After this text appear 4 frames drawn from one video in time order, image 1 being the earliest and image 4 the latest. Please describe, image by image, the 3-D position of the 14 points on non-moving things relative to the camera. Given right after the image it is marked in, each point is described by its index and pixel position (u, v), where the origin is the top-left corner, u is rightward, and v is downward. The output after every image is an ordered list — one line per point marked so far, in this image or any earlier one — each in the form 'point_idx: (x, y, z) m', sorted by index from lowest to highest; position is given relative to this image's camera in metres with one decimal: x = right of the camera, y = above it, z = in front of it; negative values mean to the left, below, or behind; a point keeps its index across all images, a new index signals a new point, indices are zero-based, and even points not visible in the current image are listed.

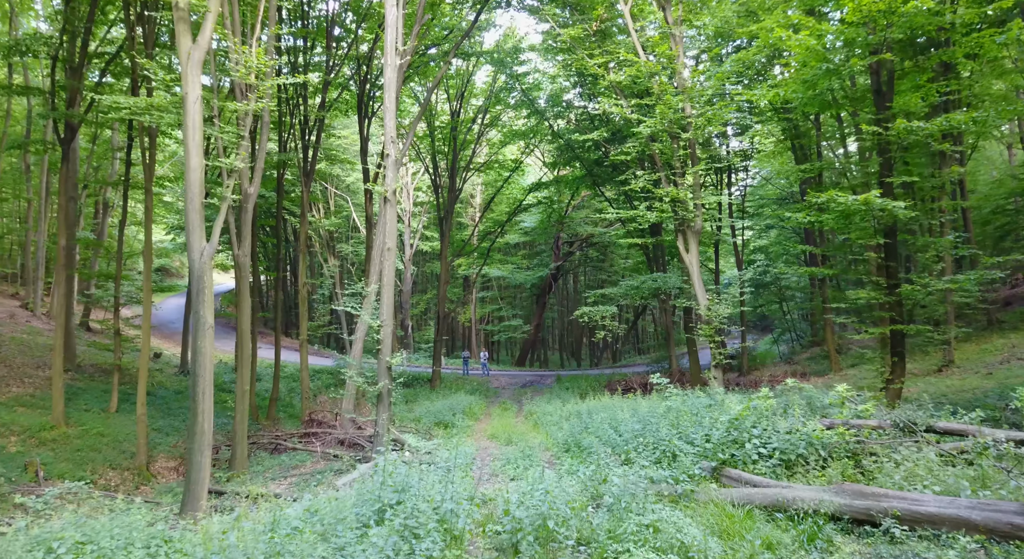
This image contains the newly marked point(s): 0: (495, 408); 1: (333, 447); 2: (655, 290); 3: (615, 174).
0: (-0.5, -3.7, +15.3) m
1: (-3.0, -2.8, +9.0) m
2: (+3.8, -0.3, +14.5) m
3: (+3.6, +3.7, +18.7) m
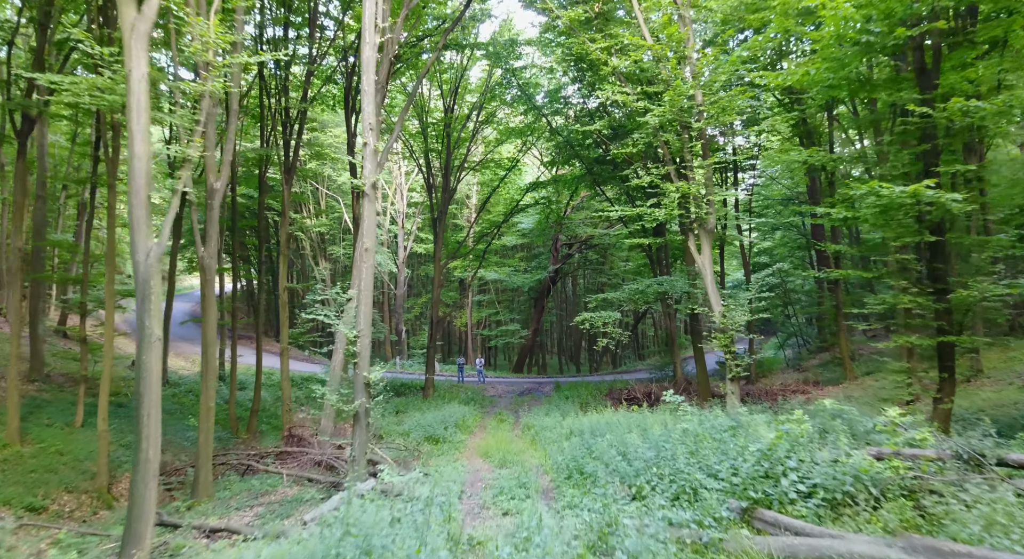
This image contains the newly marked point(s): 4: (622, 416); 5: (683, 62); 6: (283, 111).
0: (-0.6, -3.7, +14.5) m
1: (-3.0, -2.8, +8.2) m
2: (+3.7, -0.4, +13.7) m
3: (+3.4, +3.6, +17.9) m
4: (+1.9, -2.4, +9.2) m
5: (+3.2, +4.0, +10.0) m
6: (-5.5, +4.1, +13.1) m
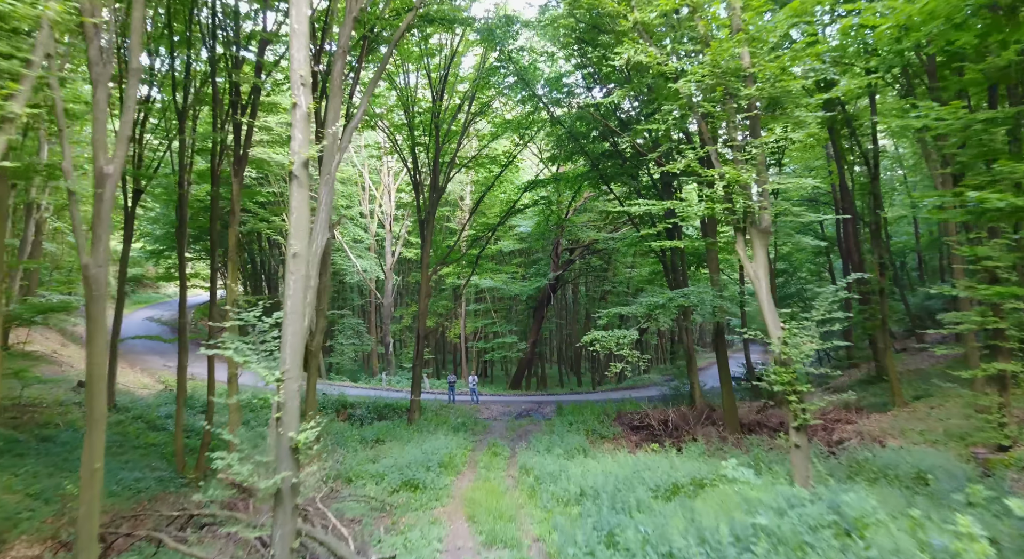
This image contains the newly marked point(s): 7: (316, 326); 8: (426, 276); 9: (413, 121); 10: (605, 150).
0: (-0.7, -4.0, +12.4) m
1: (-3.1, -3.0, +6.1) m
2: (+3.6, -0.6, +11.7) m
3: (+3.3, +3.3, +16.0) m
4: (+1.8, -2.6, +7.2) m
5: (+3.1, +3.9, +8.1) m
6: (-5.6, +3.8, +11.2) m
7: (-4.5, -1.0, +12.5) m
8: (-3.0, +0.1, +18.8) m
9: (-3.1, +4.9, +16.9) m
10: (+2.8, +3.9, +16.6) m
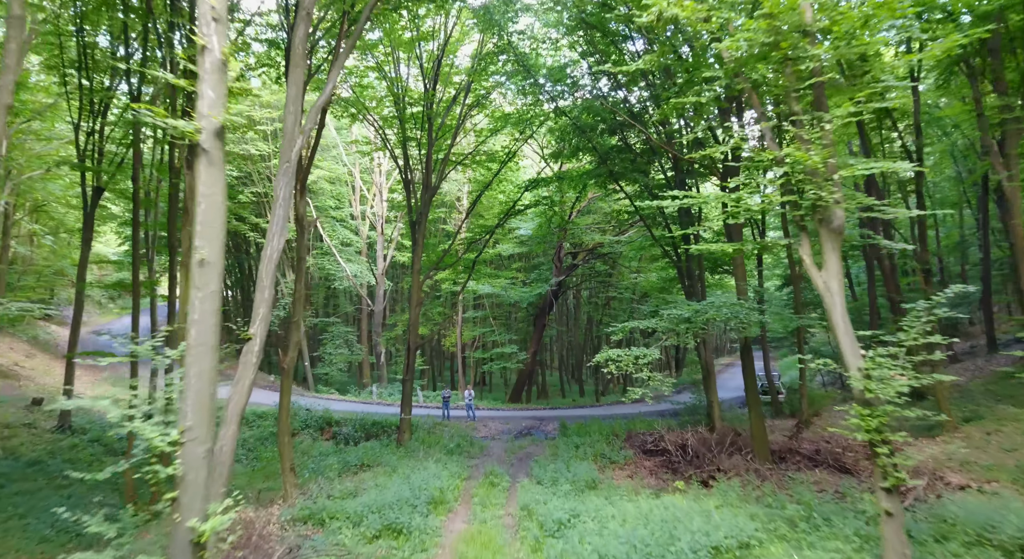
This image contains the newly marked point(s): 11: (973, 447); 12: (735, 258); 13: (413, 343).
0: (-0.7, -4.1, +11.0) m
1: (-3.1, -3.1, +4.7) m
2: (+3.6, -0.8, +10.3) m
3: (+3.3, +3.1, +14.6) m
4: (+1.8, -2.7, +5.8) m
5: (+3.1, +3.7, +6.7) m
6: (-5.6, +3.7, +9.8) m
7: (-4.5, -1.2, +11.1) m
8: (-3.0, -0.1, +17.4) m
9: (-3.1, +4.7, +15.5) m
10: (+2.8, +3.7, +15.2) m
11: (+8.2, -3.0, +9.7) m
12: (+4.6, +0.5, +11.3) m
13: (-3.1, -2.0, +16.9) m
